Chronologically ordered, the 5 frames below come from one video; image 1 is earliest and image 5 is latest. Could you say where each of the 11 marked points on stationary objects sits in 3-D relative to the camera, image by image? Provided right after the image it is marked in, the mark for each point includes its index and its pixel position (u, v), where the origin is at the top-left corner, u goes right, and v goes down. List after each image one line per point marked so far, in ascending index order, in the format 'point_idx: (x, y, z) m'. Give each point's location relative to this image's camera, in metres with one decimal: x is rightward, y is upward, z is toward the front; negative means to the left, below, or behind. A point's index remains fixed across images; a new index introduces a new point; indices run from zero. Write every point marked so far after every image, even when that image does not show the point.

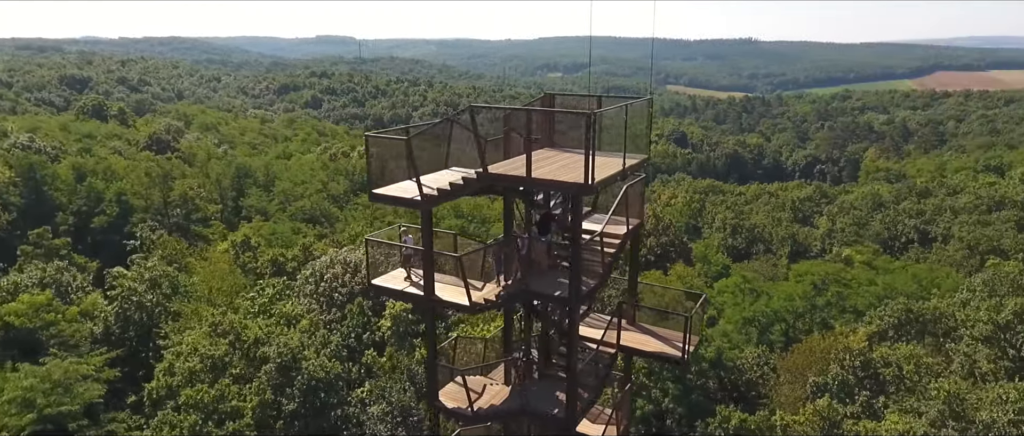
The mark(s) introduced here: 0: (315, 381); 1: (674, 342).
0: (-6.0, -5.0, +19.5) m
1: (+2.9, -2.2, +11.3) m
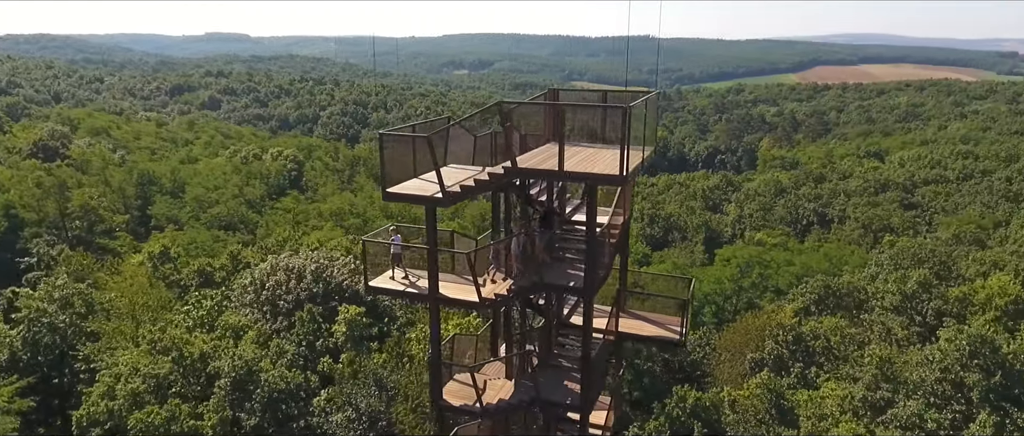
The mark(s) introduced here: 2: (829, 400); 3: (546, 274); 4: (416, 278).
0: (-6.9, -5.1, +18.7) m
1: (+2.9, -2.0, +11.8) m
2: (+9.9, -5.6, +19.8) m
3: (+0.6, -0.9, +10.4) m
4: (-1.8, -1.1, +11.4) m
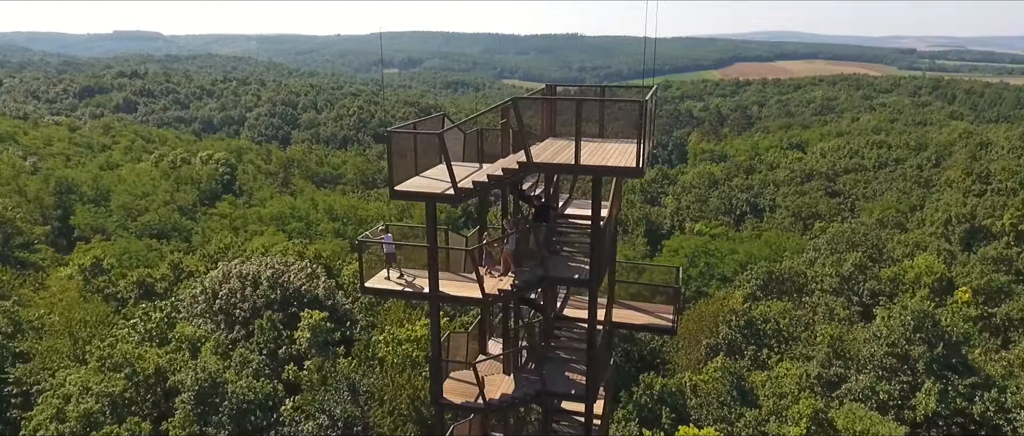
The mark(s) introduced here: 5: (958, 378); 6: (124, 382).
0: (-7.6, -5.3, +18.1) m
1: (+2.8, -1.8, +12.2) m
2: (+9.0, -5.2, +20.9) m
3: (+0.6, -0.8, +10.6) m
4: (-1.8, -1.0, +11.3) m
5: (+13.4, -4.7, +18.8) m
6: (-11.5, -4.9, +19.0) m
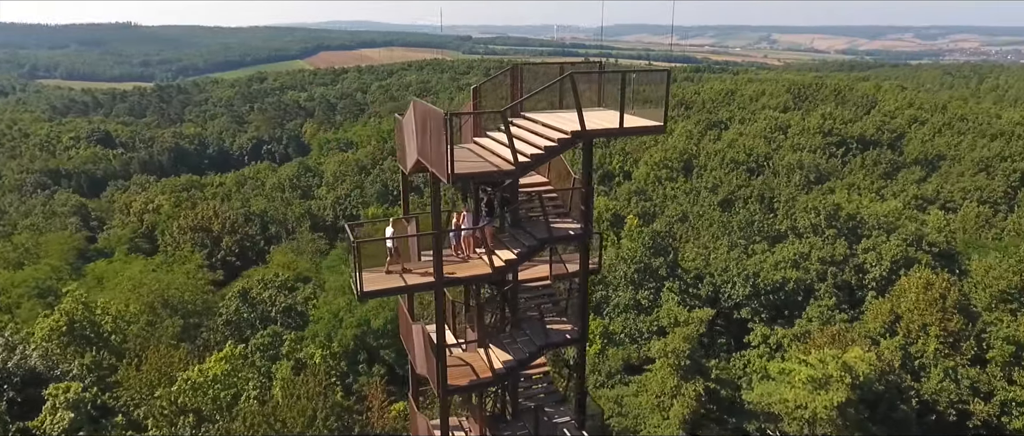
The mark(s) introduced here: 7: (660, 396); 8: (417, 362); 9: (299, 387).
0: (-9.8, -6.4, +13.4) m
1: (+1.4, -1.0, +14.1) m
2: (+2.1, -3.6, +25.0) m
3: (+0.3, -0.3, +11.4) m
4: (-2.1, -1.0, +10.8) m
5: (+6.8, -2.3, +25.7) m
6: (-13.6, -6.7, +11.9) m
7: (+4.5, -5.4, +19.5) m
8: (-1.8, -2.8, +12.0) m
9: (-6.1, -4.9, +18.1) m
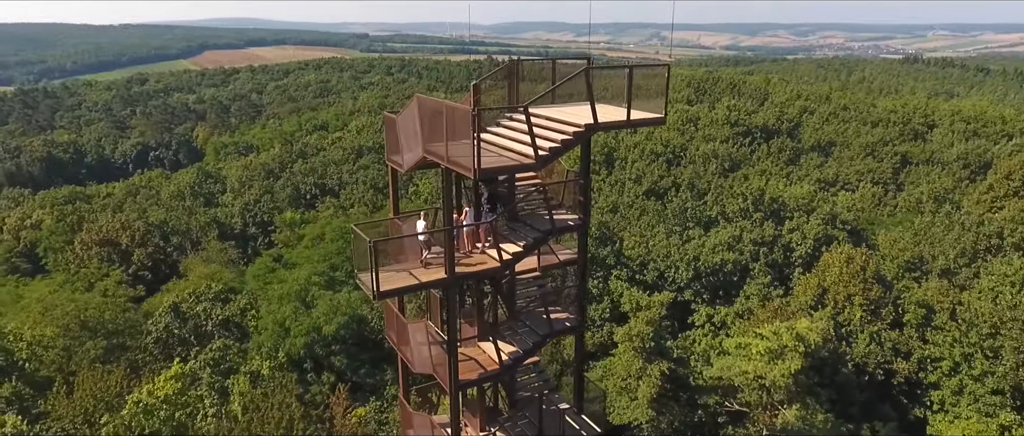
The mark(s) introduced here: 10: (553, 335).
0: (-9.7, -6.7, +12.2) m
1: (+1.0, -0.8, +14.4) m
2: (+0.2, -3.4, +25.4) m
3: (+0.3, -0.2, +11.7) m
4: (-1.9, -1.0, +10.7) m
5: (+4.7, -1.9, +26.7) m
6: (-13.2, -7.2, +10.2) m
7: (+3.5, -5.1, +20.3) m
8: (-1.8, -2.7, +12.0) m
9: (-6.9, -5.1, +17.4) m
10: (+0.7, -2.3, +12.0) m
